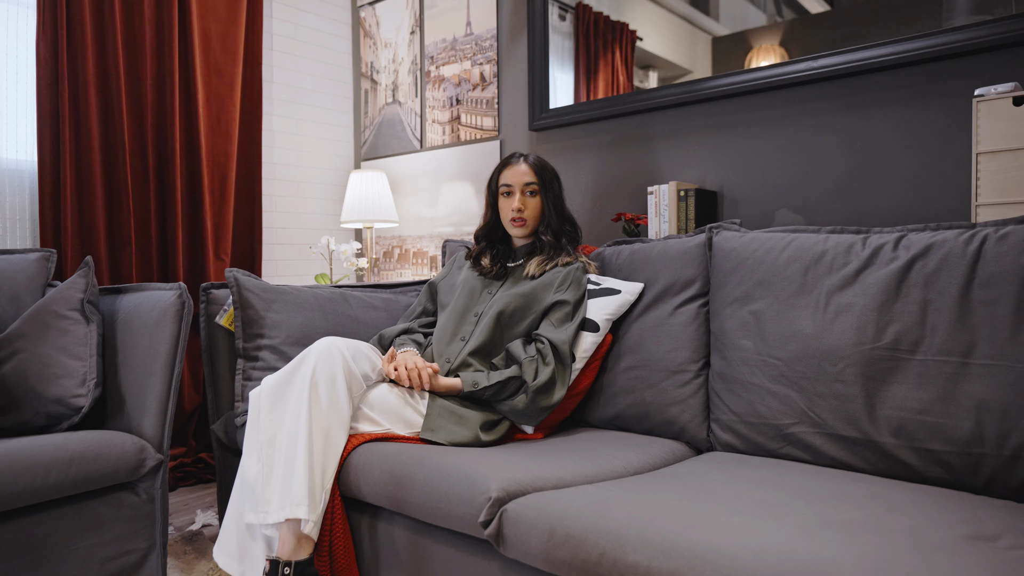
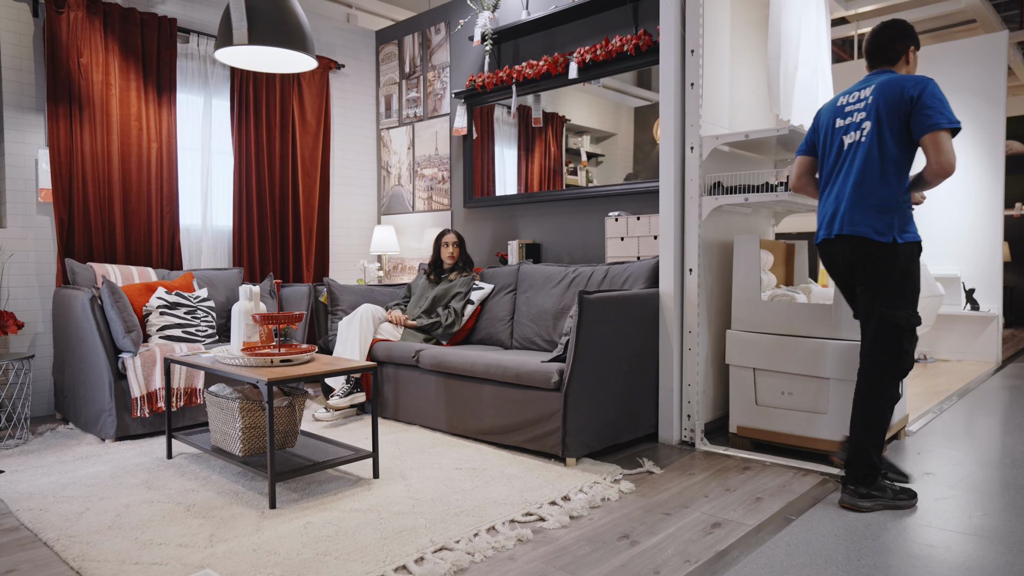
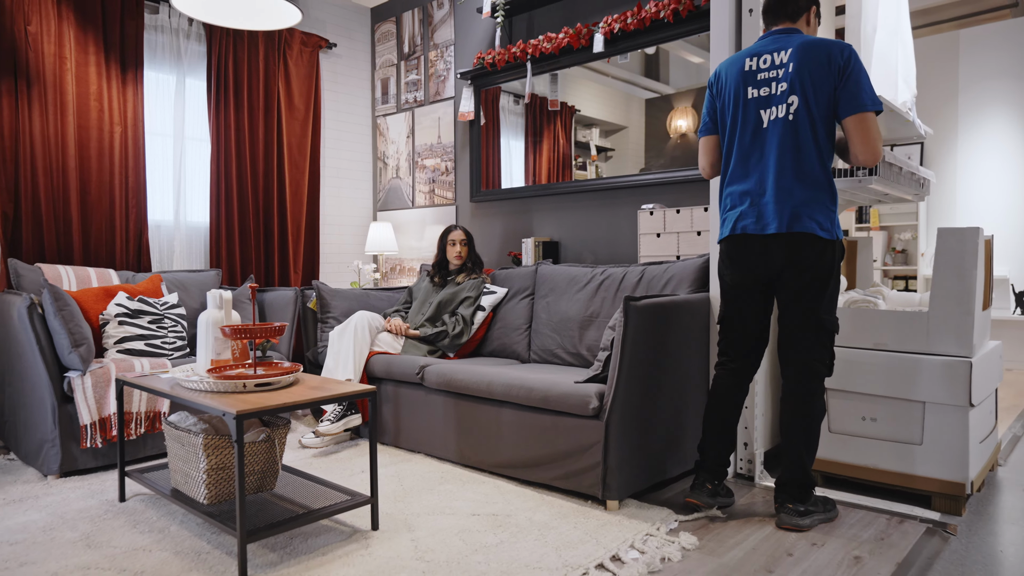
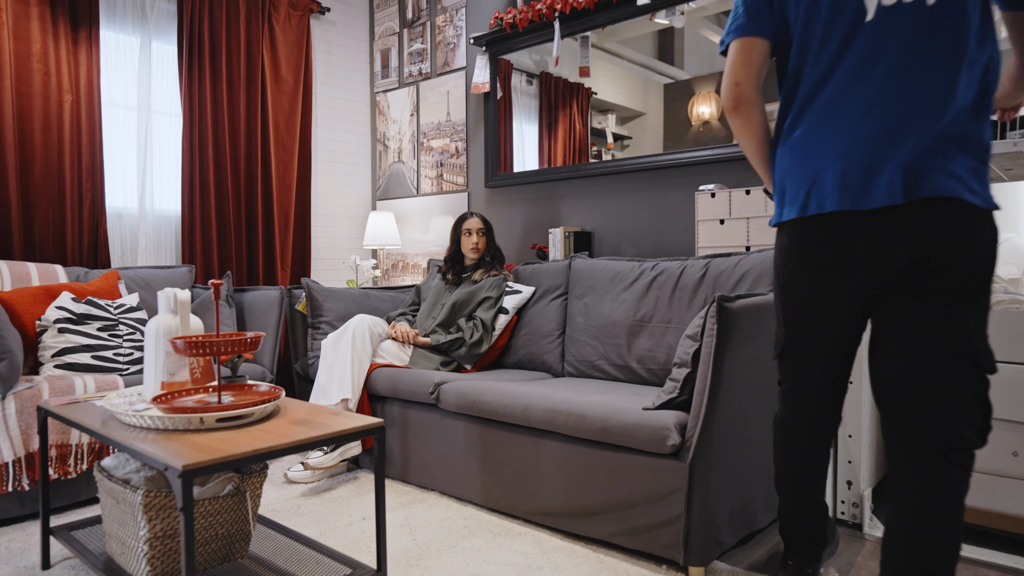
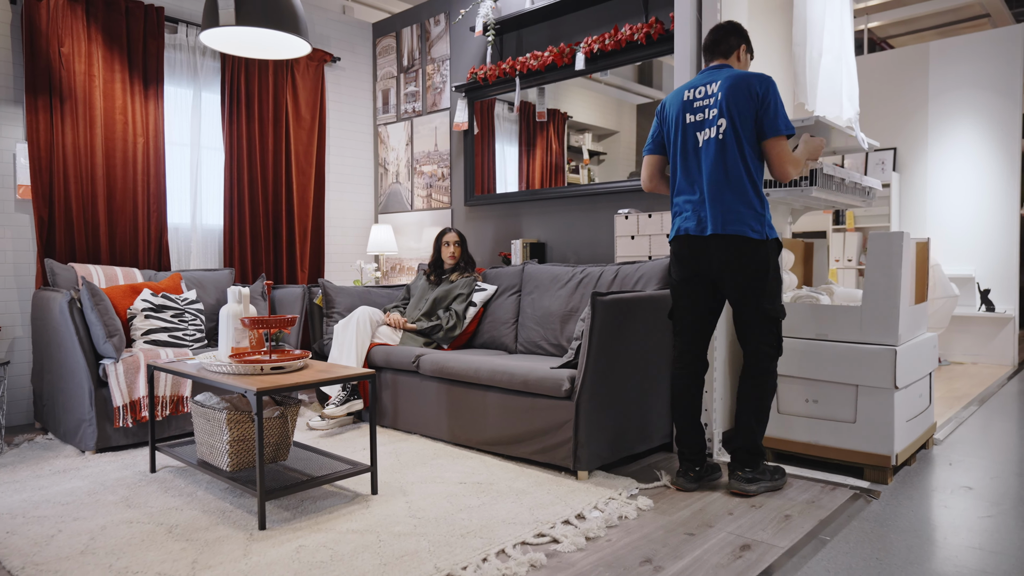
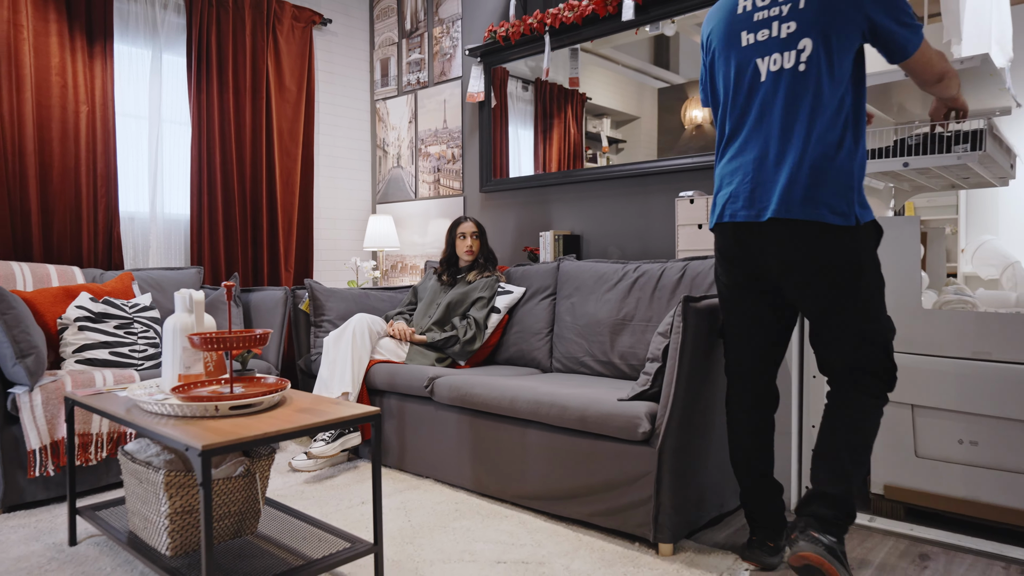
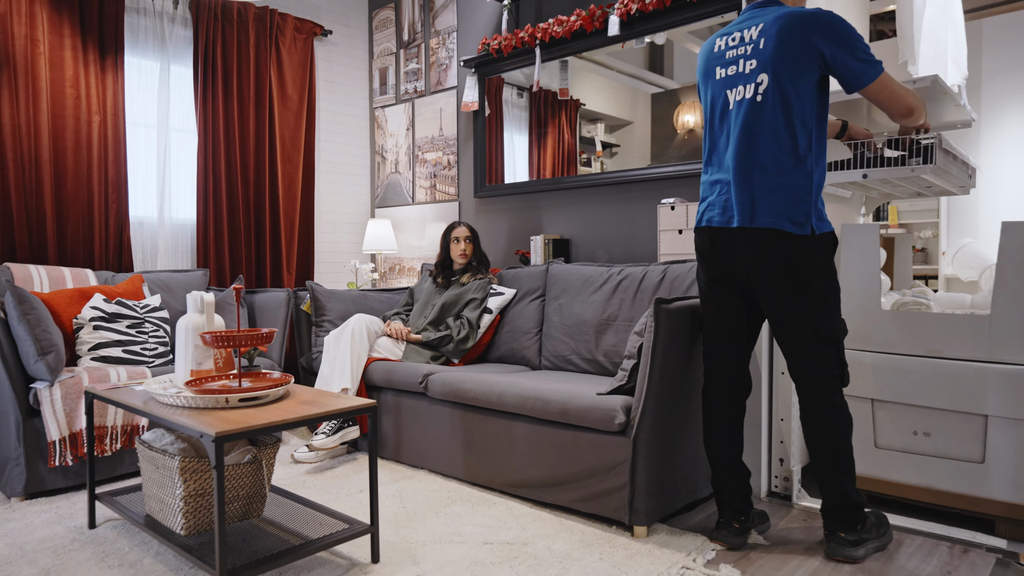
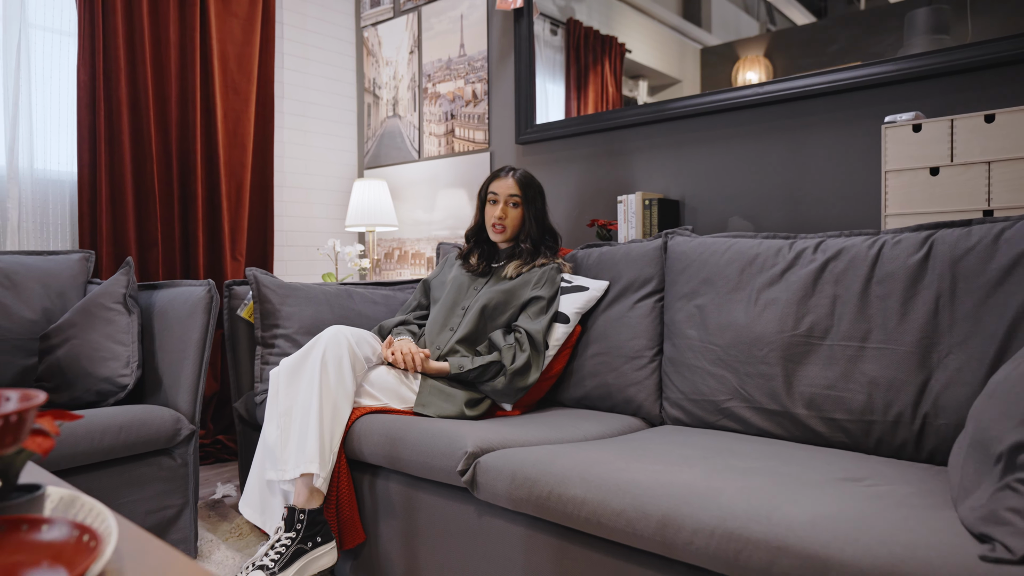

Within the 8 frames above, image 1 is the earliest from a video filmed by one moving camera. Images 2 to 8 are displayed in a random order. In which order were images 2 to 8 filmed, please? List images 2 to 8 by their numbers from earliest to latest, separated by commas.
8, 4, 6, 7, 3, 5, 2
